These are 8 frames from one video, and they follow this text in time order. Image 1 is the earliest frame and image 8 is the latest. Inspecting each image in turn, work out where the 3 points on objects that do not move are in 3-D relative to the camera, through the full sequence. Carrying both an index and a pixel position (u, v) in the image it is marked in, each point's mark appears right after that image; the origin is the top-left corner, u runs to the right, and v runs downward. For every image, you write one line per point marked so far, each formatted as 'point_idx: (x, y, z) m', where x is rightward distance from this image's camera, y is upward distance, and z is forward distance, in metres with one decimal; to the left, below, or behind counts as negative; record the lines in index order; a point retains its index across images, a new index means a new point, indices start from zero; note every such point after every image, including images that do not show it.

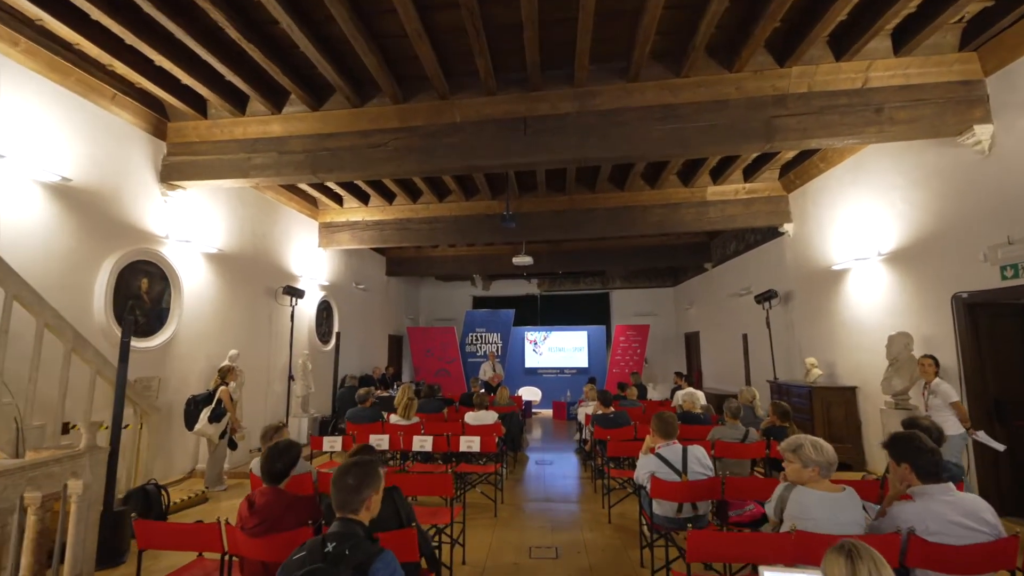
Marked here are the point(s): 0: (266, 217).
0: (-3.5, +1.0, +6.4) m
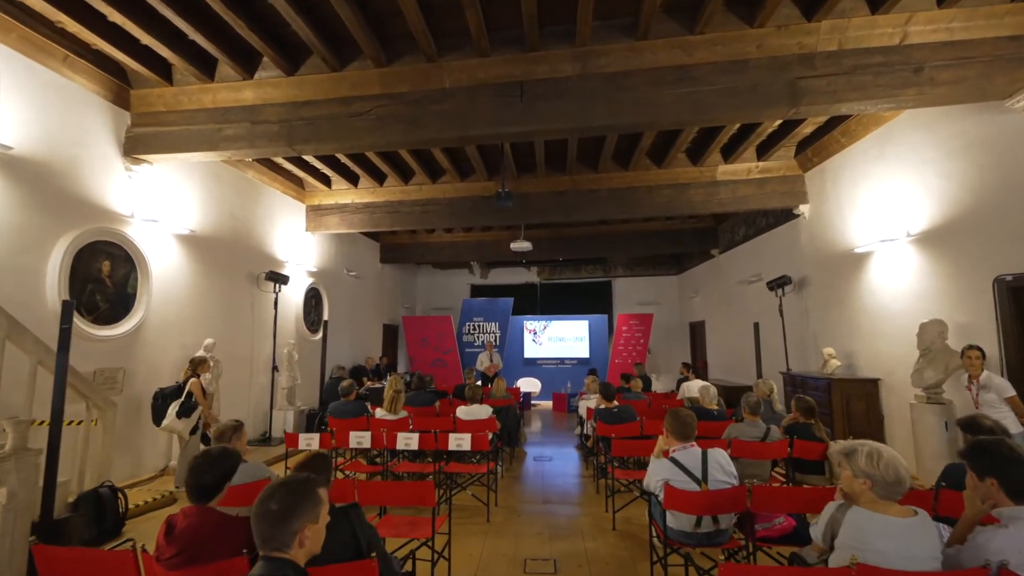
0: (-3.5, +1.2, +6.0) m
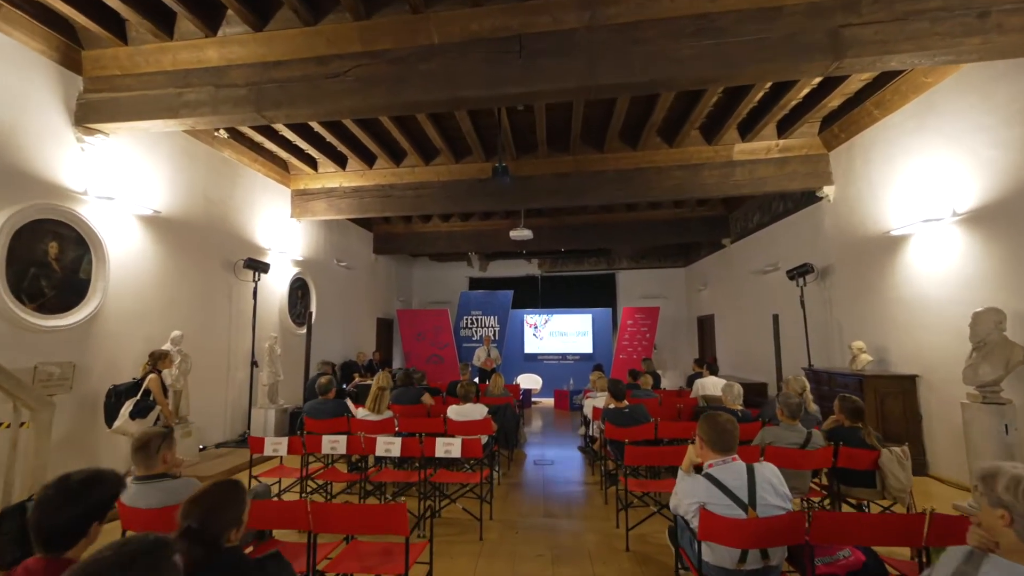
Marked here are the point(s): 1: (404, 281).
0: (-3.5, +1.3, +5.5) m
1: (-2.7, +0.2, +11.5) m
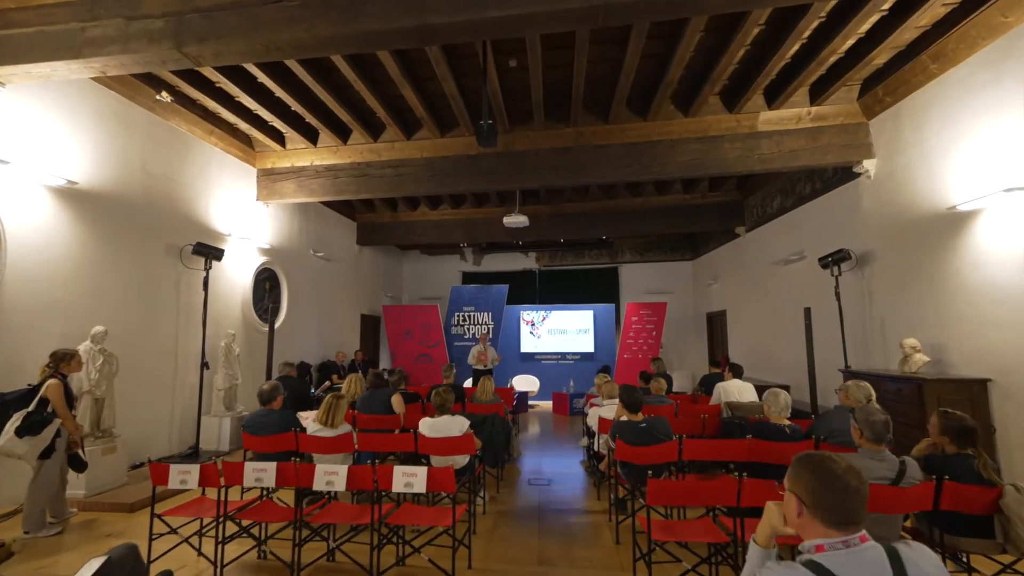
0: (-3.6, +1.4, +4.8) m
1: (-2.8, +0.3, +10.8) m
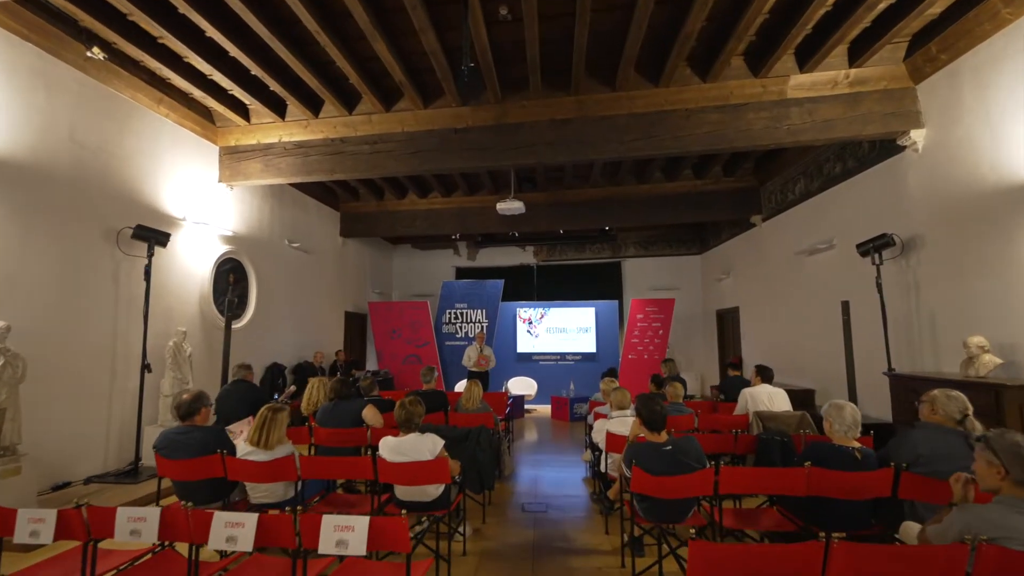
0: (-3.7, +1.5, +4.1) m
1: (-2.9, +0.4, +10.1) m
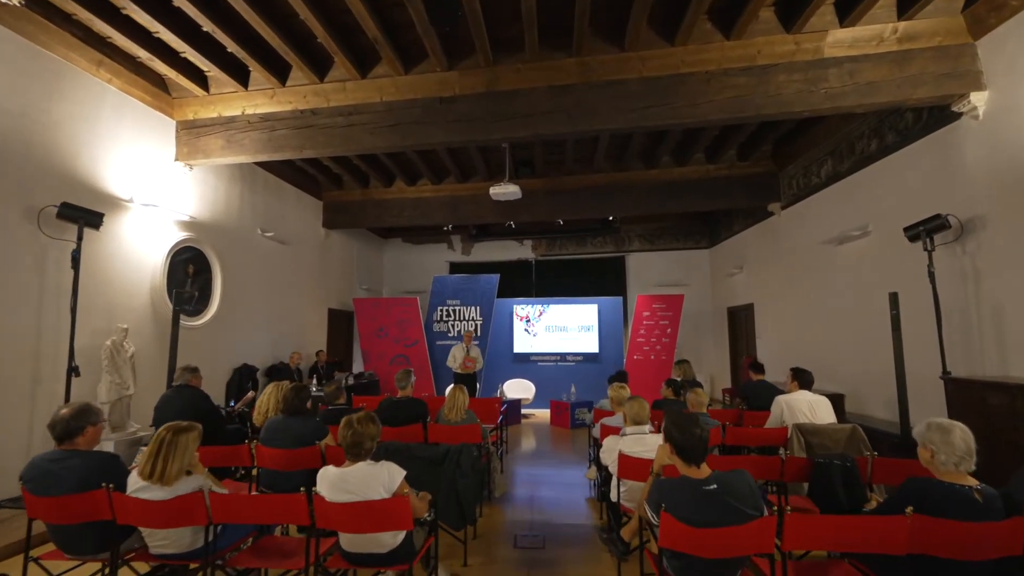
0: (-3.7, +1.6, +3.5) m
1: (-3.0, +0.5, +9.5) m
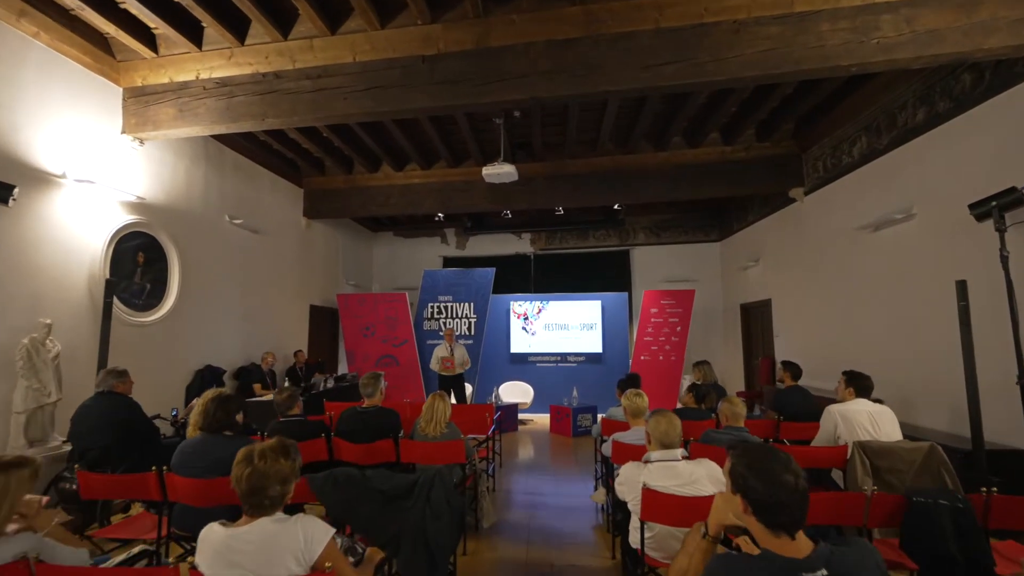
0: (-3.8, +1.7, +2.9) m
1: (-3.0, +0.6, +8.9) m
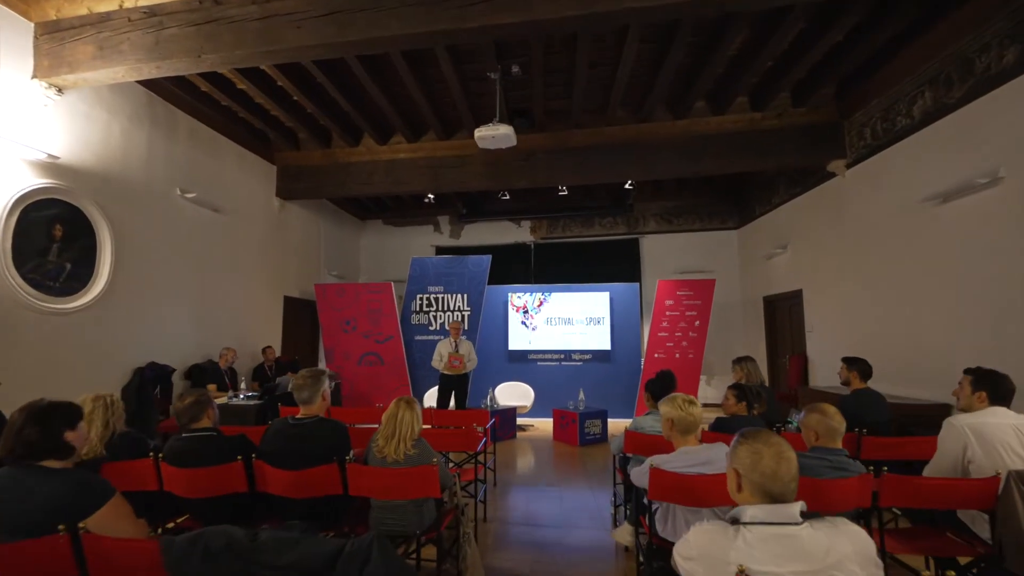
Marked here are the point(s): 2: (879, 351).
0: (-3.8, +1.9, +2.1) m
1: (-3.0, +0.7, +8.1) m
2: (+3.6, -0.6, +4.6) m
